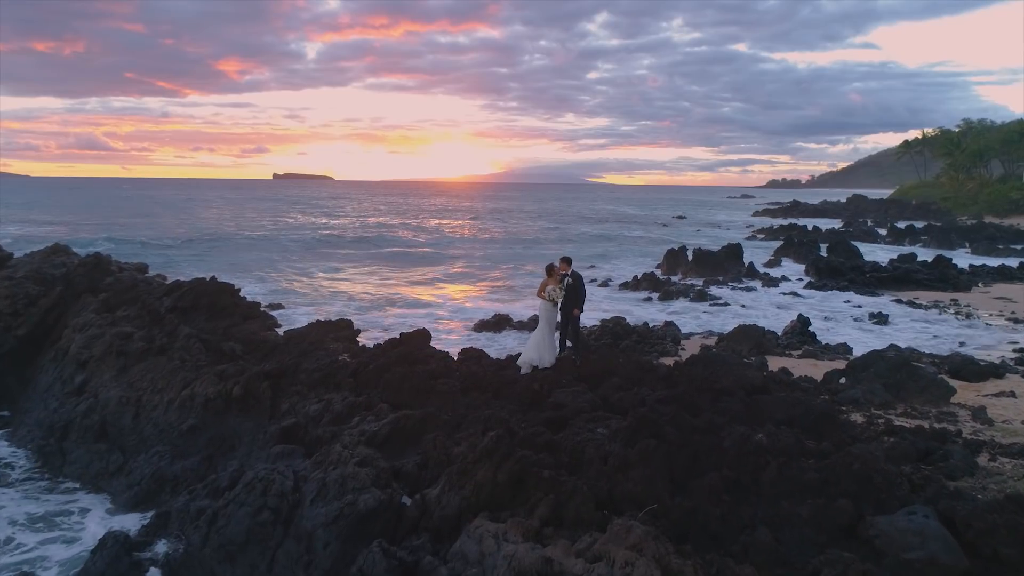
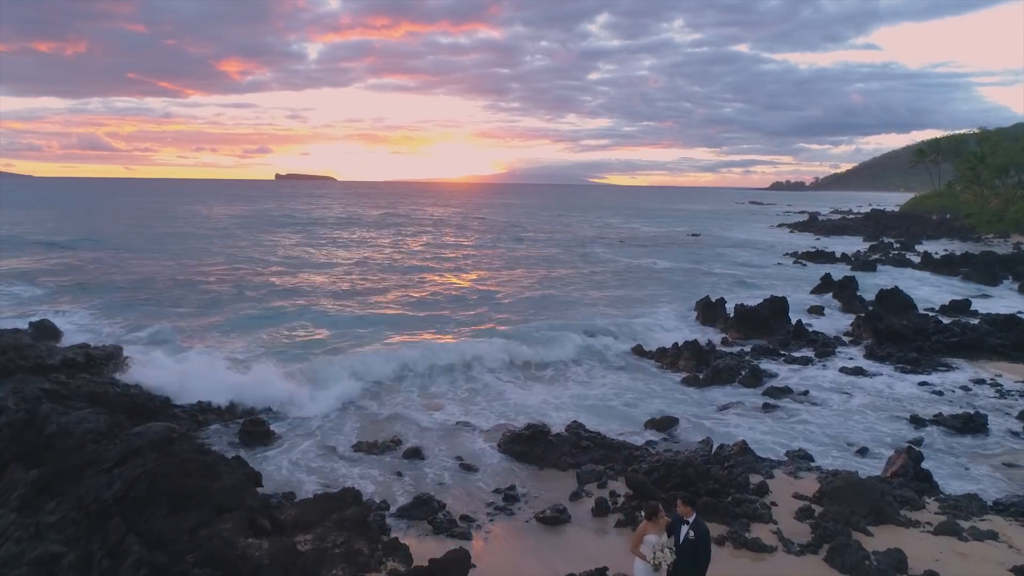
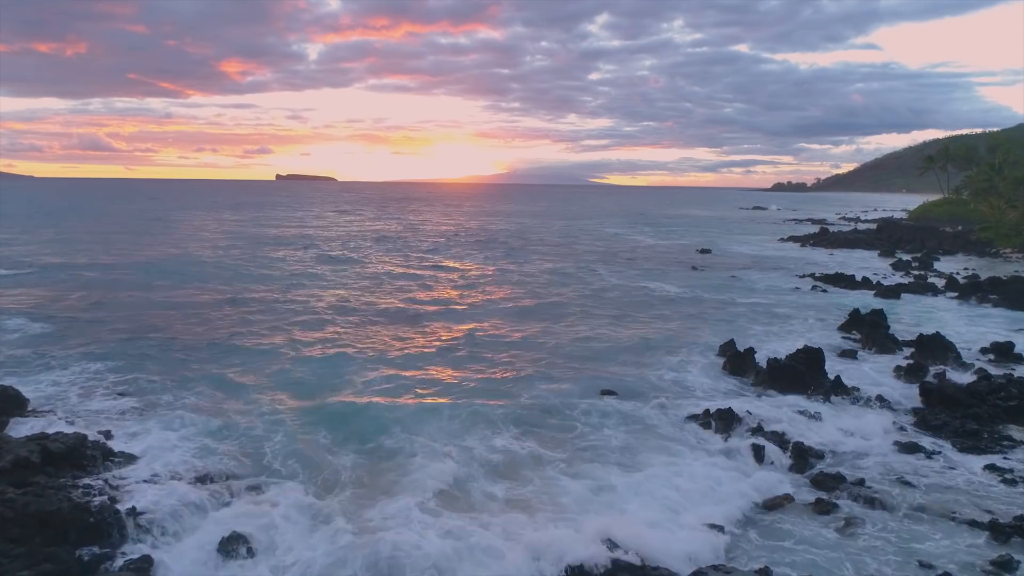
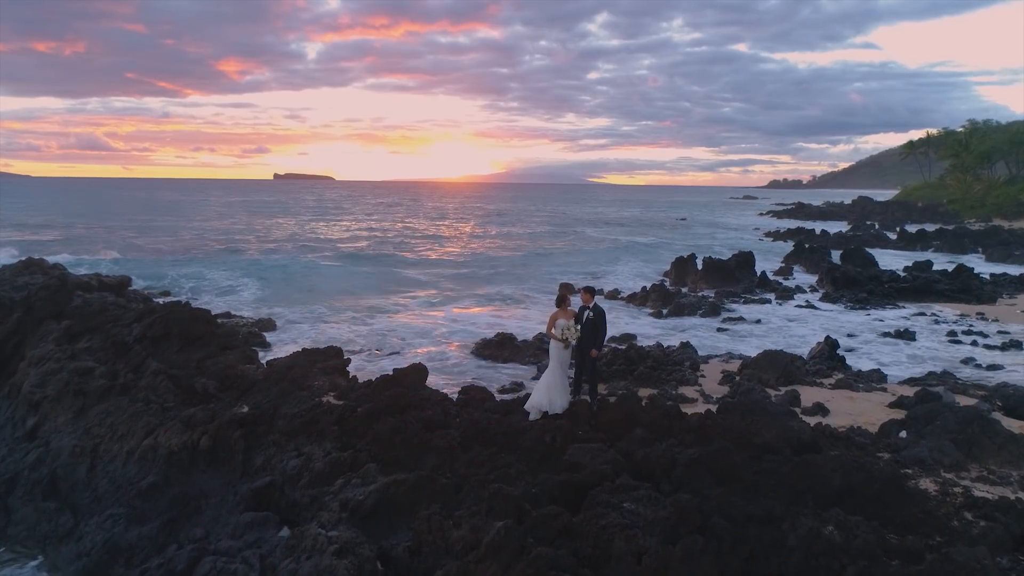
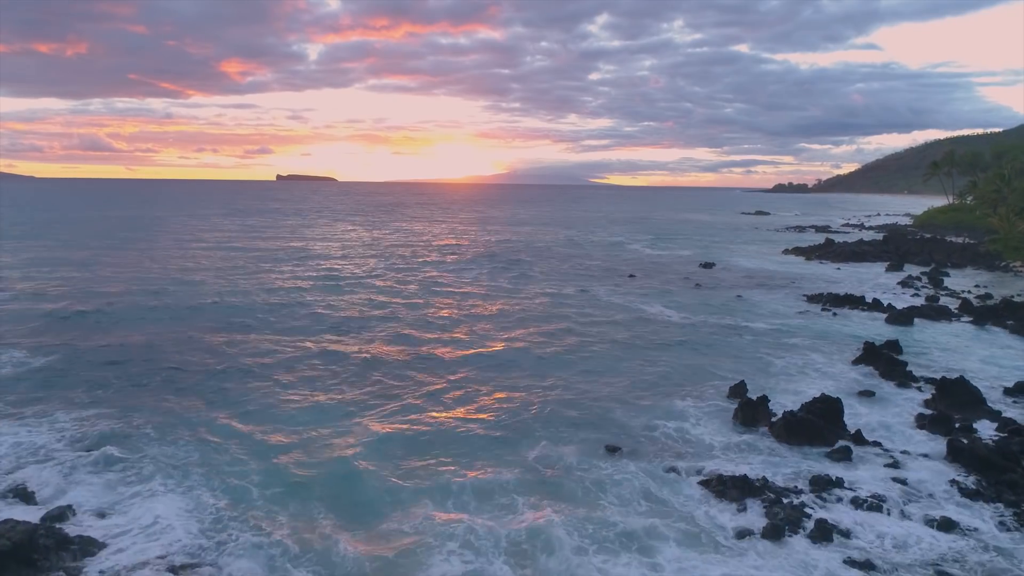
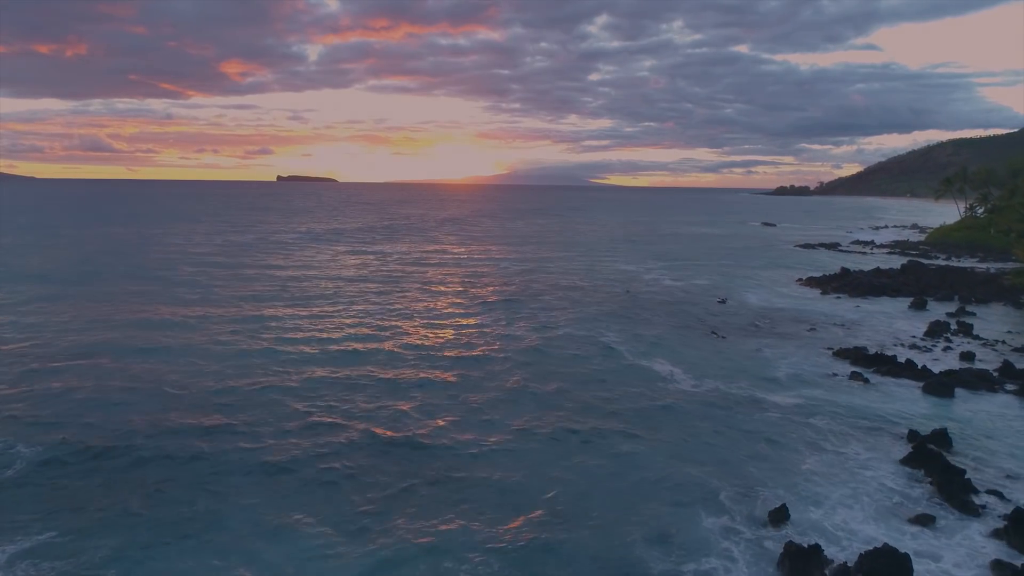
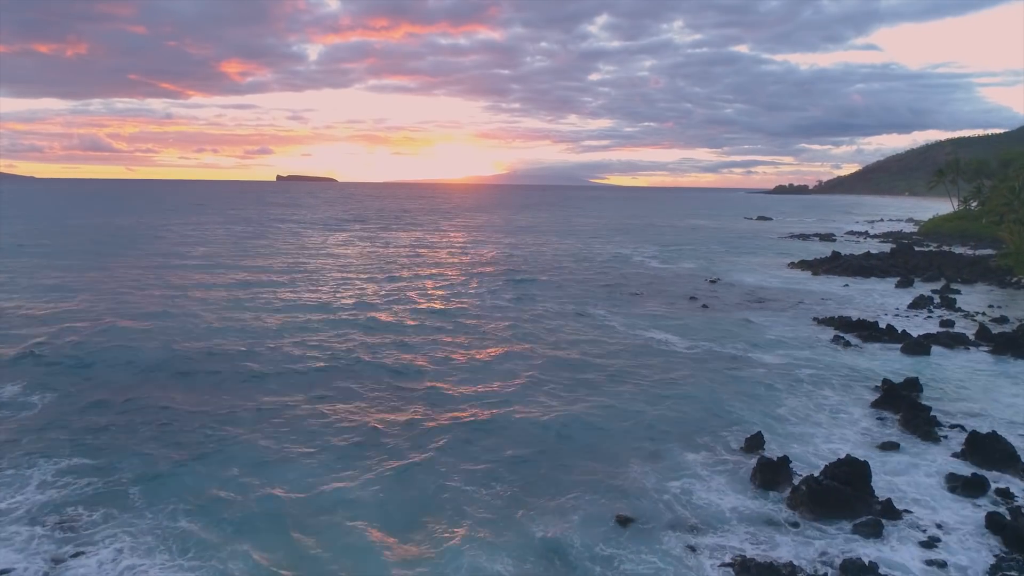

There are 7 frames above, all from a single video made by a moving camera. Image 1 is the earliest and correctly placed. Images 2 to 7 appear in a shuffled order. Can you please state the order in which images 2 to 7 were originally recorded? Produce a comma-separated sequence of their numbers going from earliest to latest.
4, 2, 3, 5, 7, 6
